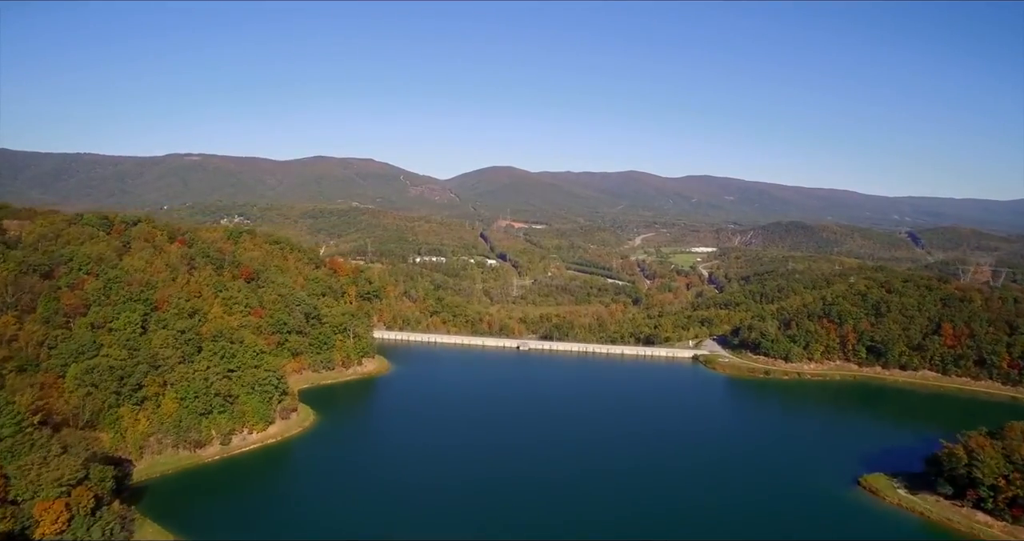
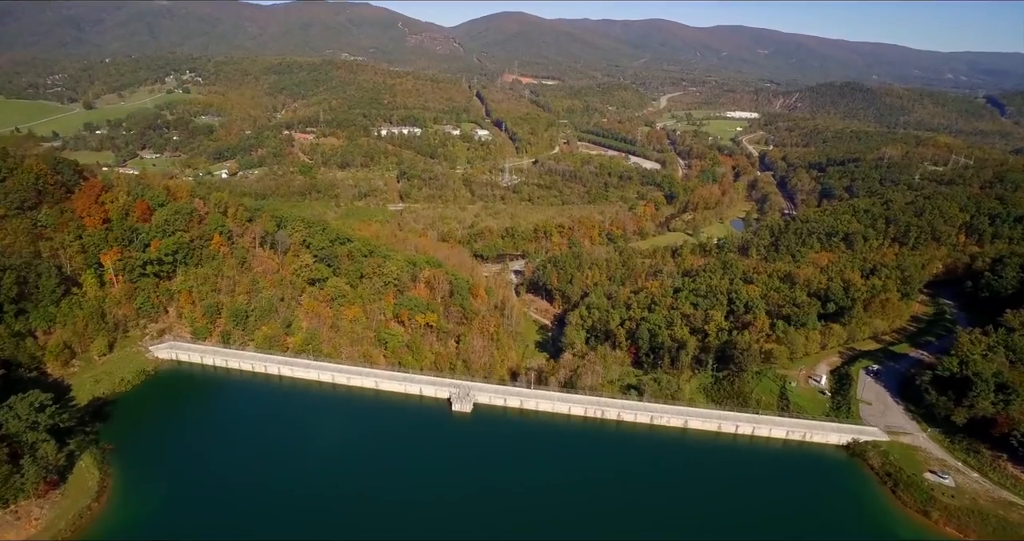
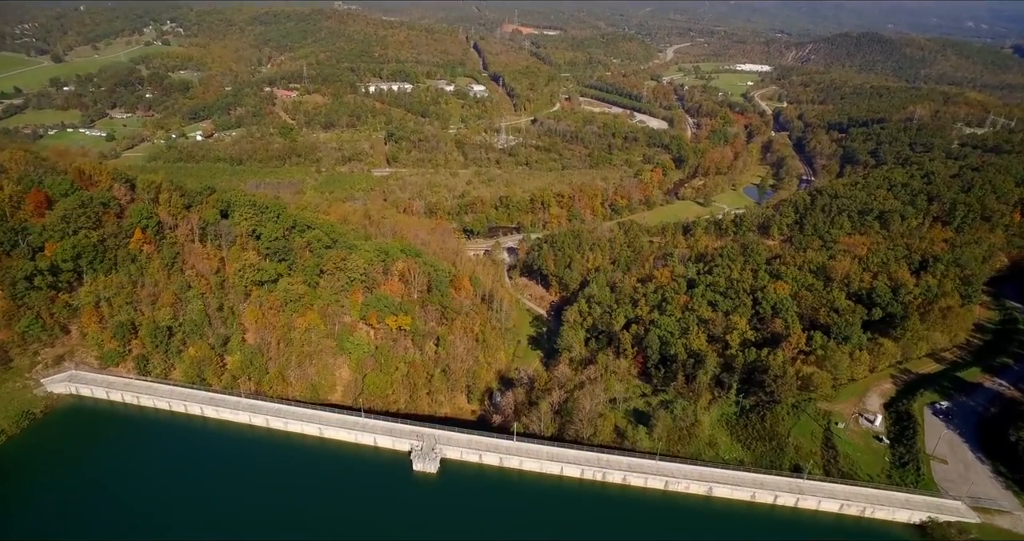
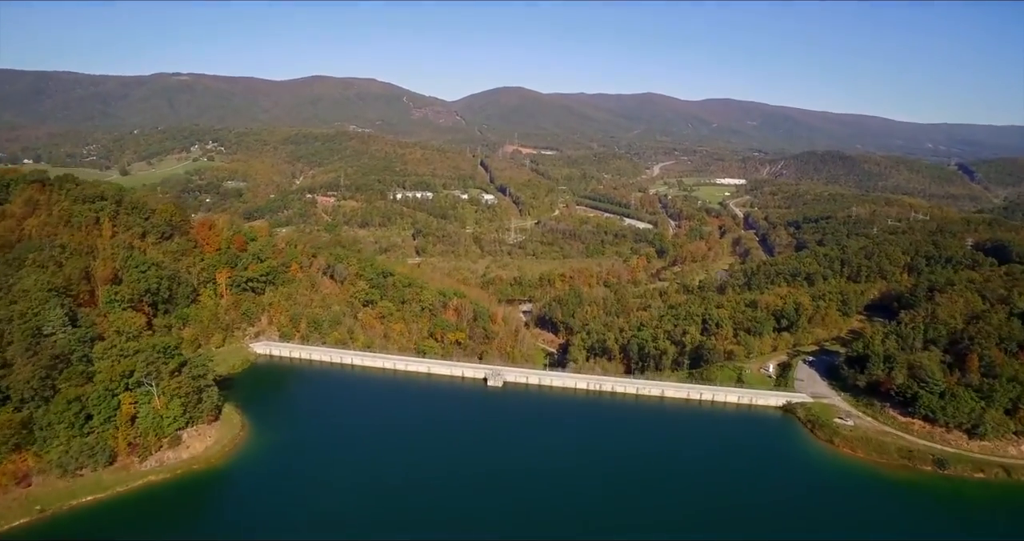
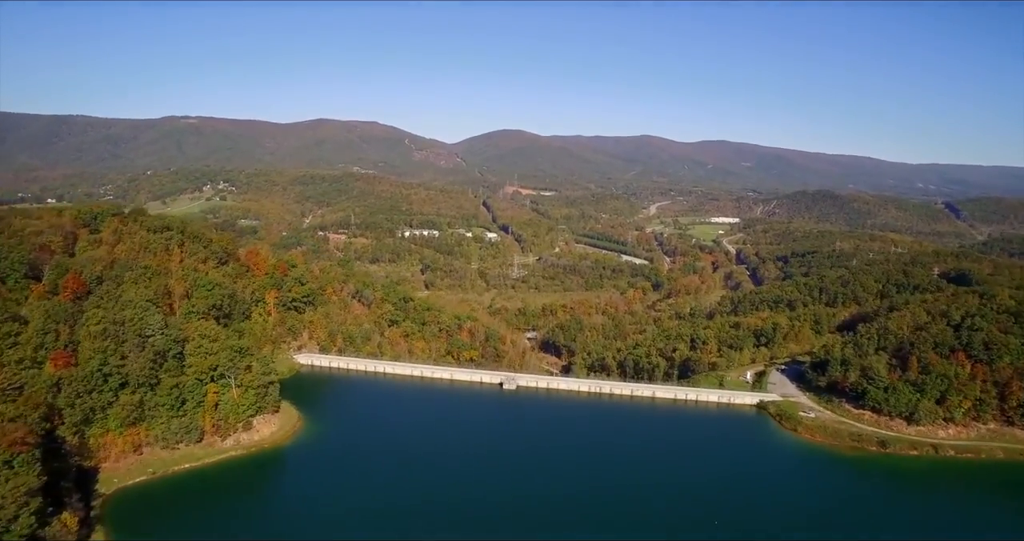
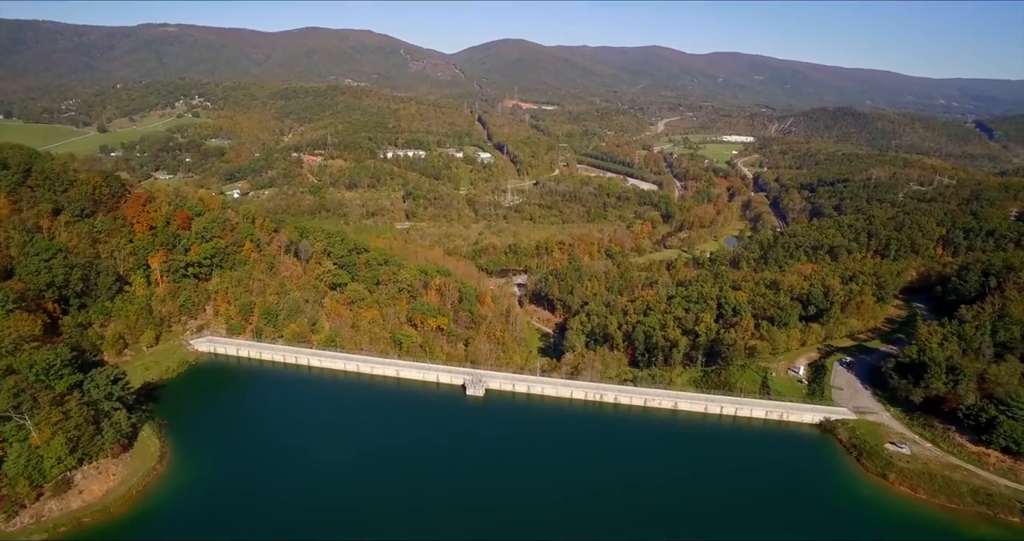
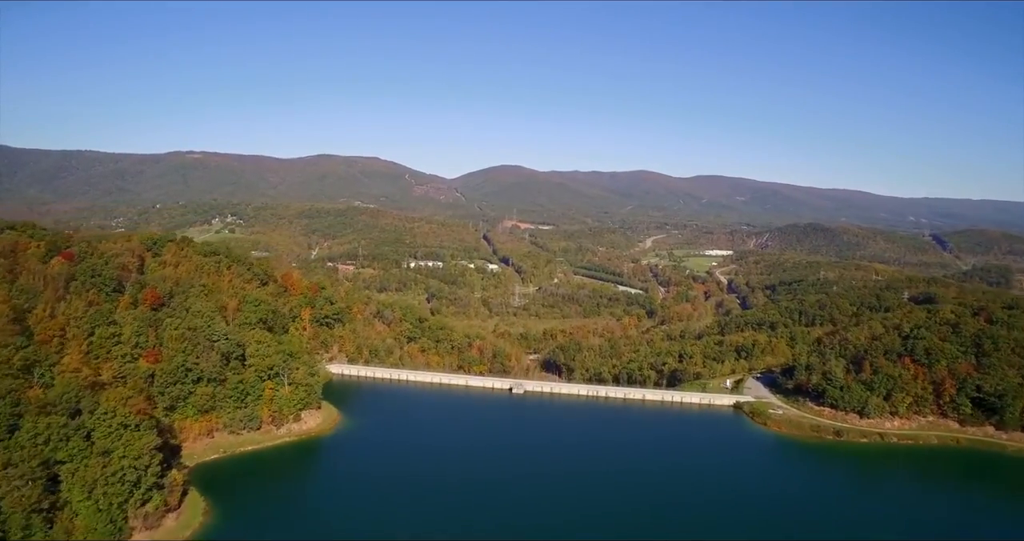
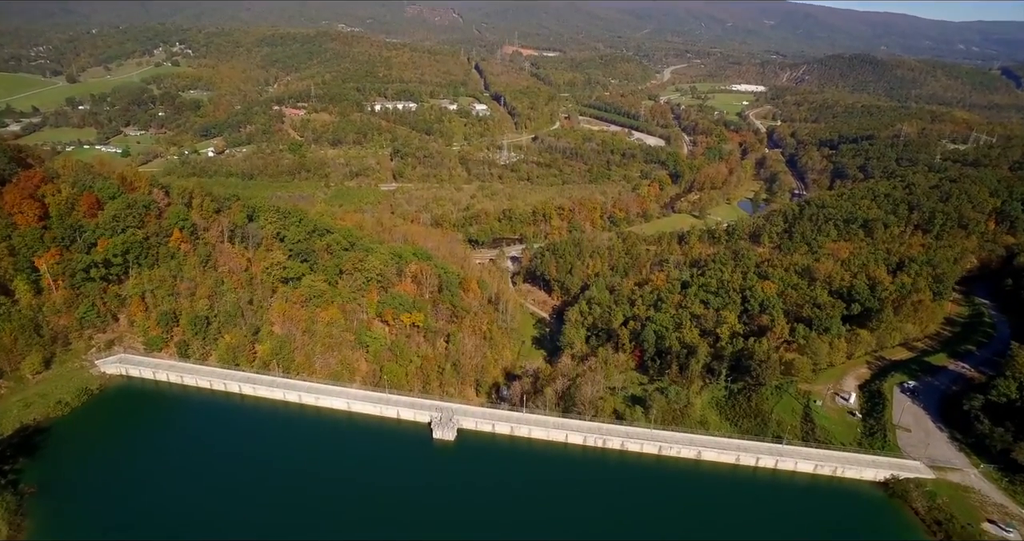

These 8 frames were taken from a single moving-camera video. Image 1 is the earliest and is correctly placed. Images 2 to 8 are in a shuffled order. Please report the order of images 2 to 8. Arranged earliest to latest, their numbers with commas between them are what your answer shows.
7, 5, 4, 6, 2, 8, 3
